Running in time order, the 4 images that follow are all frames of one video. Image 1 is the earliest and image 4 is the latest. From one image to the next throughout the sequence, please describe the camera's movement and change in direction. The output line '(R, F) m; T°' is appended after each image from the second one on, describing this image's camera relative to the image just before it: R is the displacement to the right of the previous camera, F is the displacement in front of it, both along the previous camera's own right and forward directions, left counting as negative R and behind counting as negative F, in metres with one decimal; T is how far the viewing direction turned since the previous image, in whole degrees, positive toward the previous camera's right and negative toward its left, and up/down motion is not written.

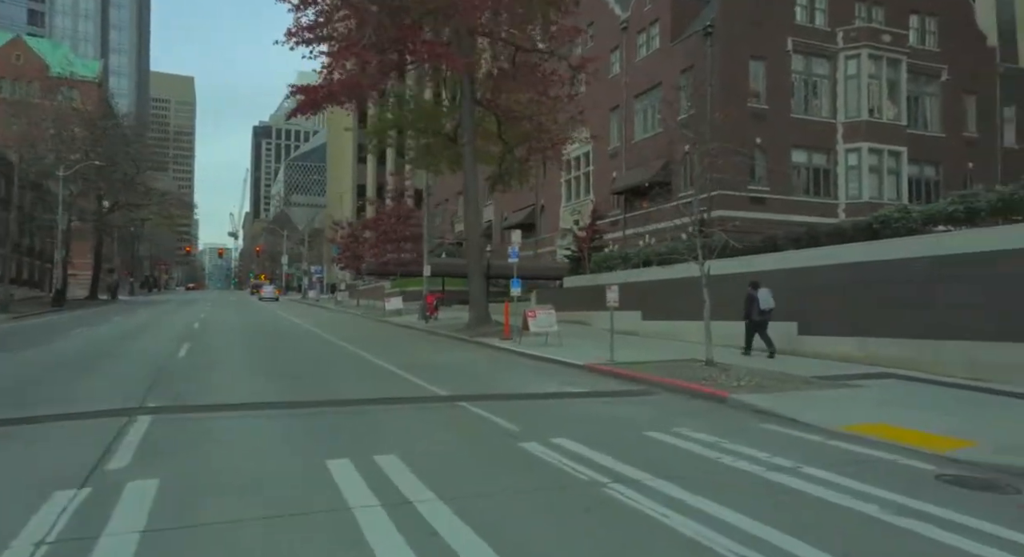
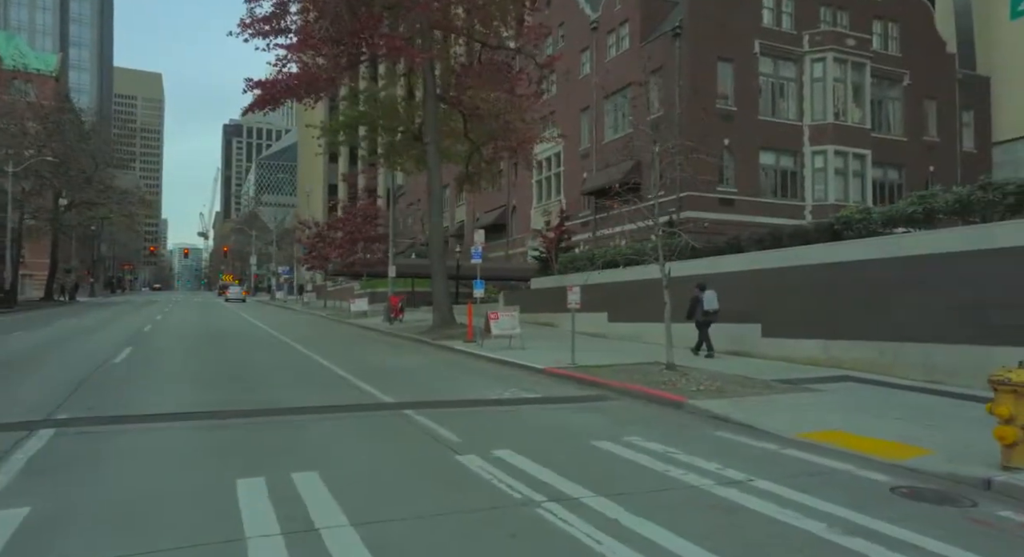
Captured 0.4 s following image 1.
(+0.4, +0.4) m; +2°
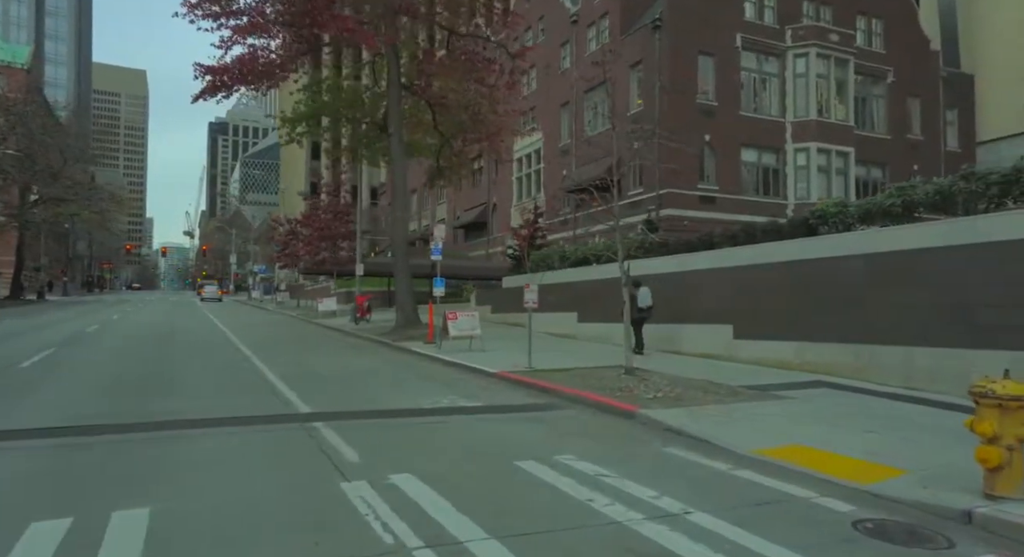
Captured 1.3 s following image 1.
(+0.7, +1.0) m; +1°
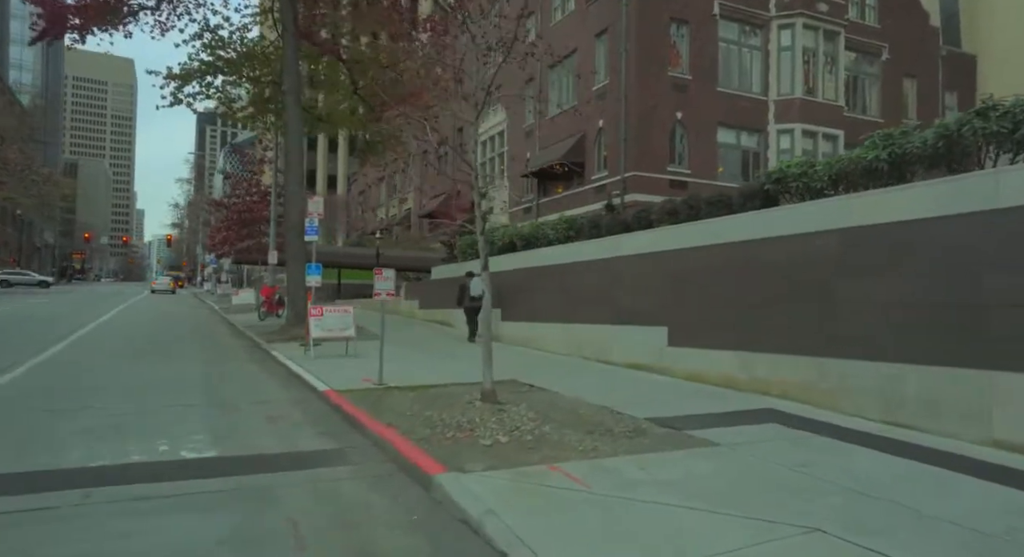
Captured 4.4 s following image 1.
(+2.2, +3.5) m; 0°
